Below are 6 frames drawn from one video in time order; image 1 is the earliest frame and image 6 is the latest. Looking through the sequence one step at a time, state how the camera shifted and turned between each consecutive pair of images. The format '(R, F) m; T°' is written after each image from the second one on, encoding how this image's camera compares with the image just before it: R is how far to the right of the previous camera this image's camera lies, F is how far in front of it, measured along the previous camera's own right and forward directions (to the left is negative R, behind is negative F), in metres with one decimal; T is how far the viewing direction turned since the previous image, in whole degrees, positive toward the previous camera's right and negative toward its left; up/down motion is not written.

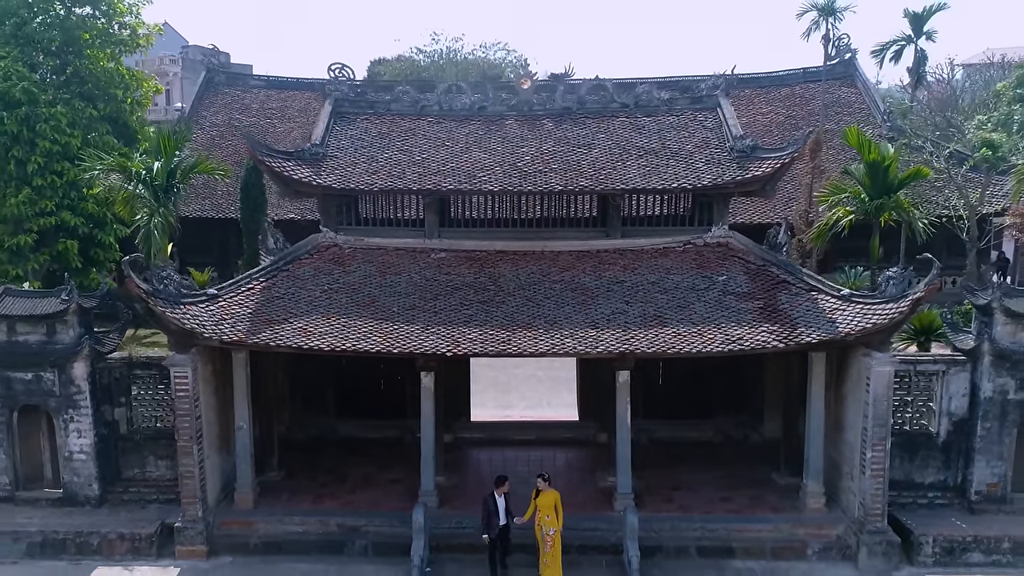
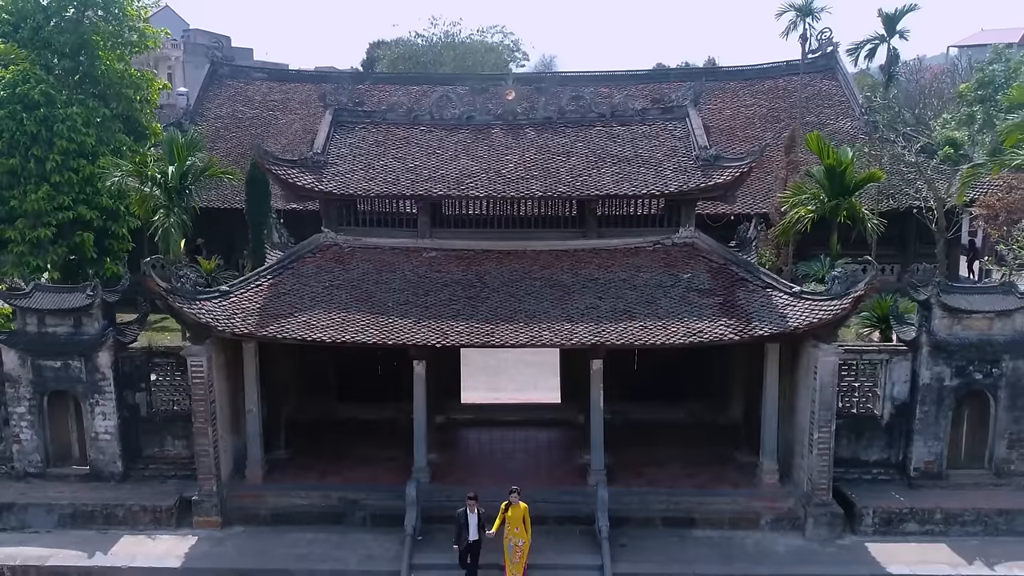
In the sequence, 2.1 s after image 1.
(+0.3, -1.2) m; 0°
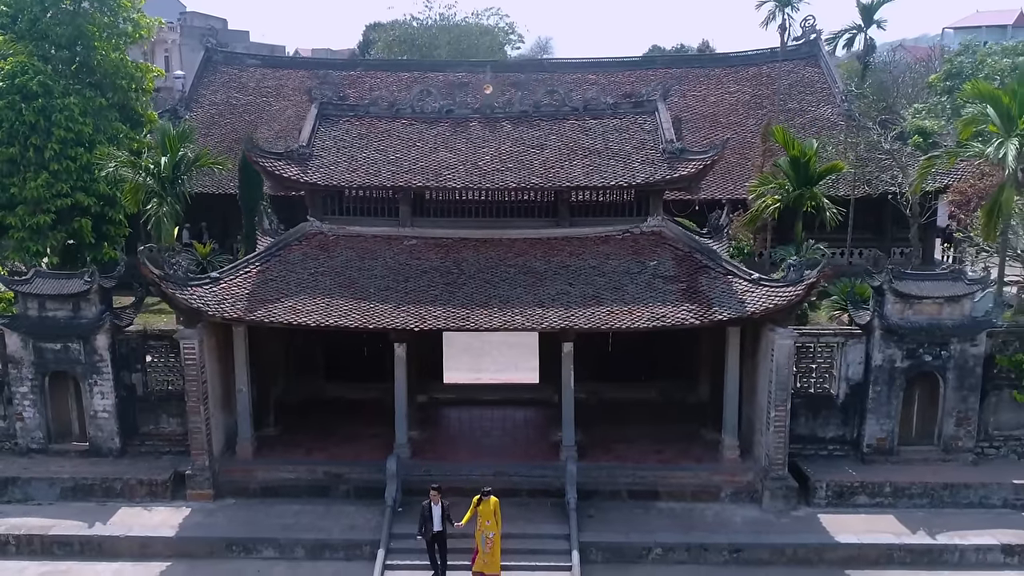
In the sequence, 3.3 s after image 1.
(+0.5, -0.7) m; 0°
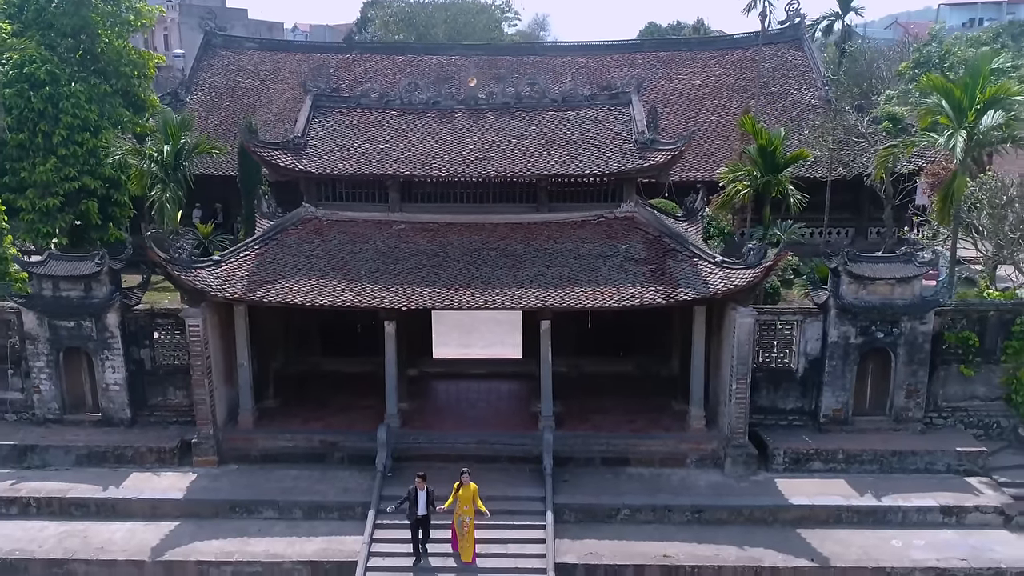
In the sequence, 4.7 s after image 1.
(+0.4, -1.0) m; 0°
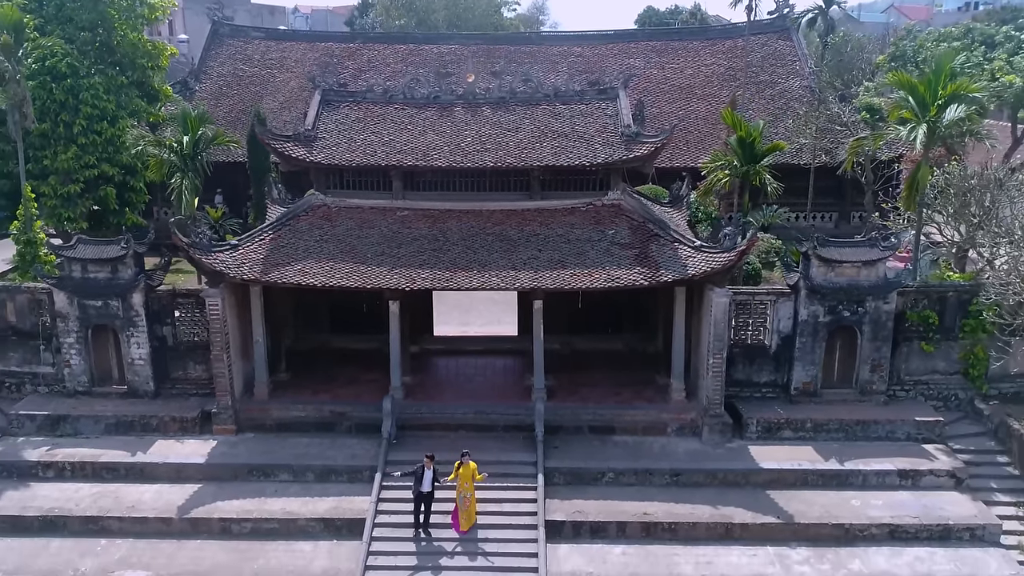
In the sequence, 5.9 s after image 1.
(+0.1, -1.2) m; 0°
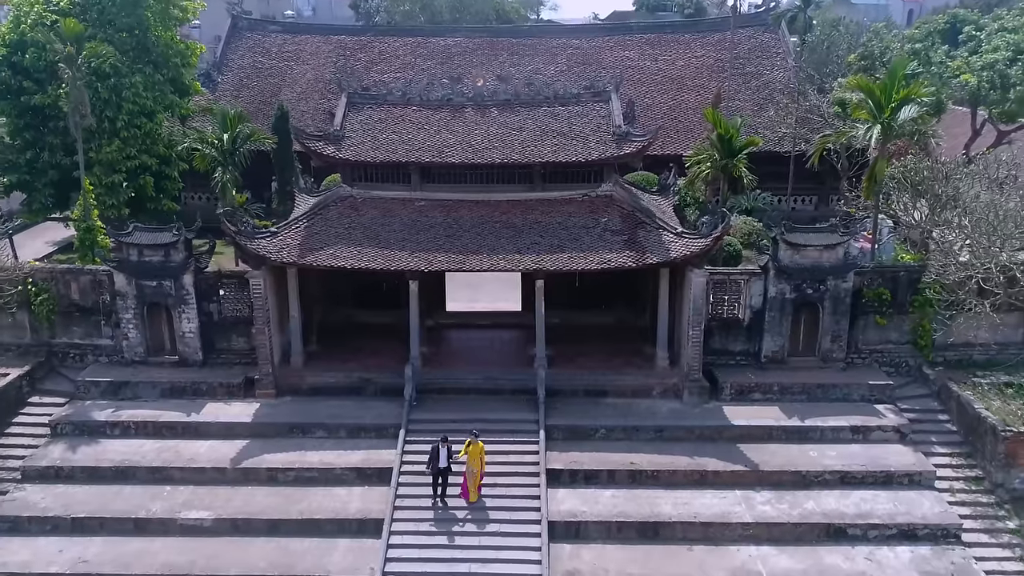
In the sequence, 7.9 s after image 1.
(-0.1, -2.3) m; 0°
